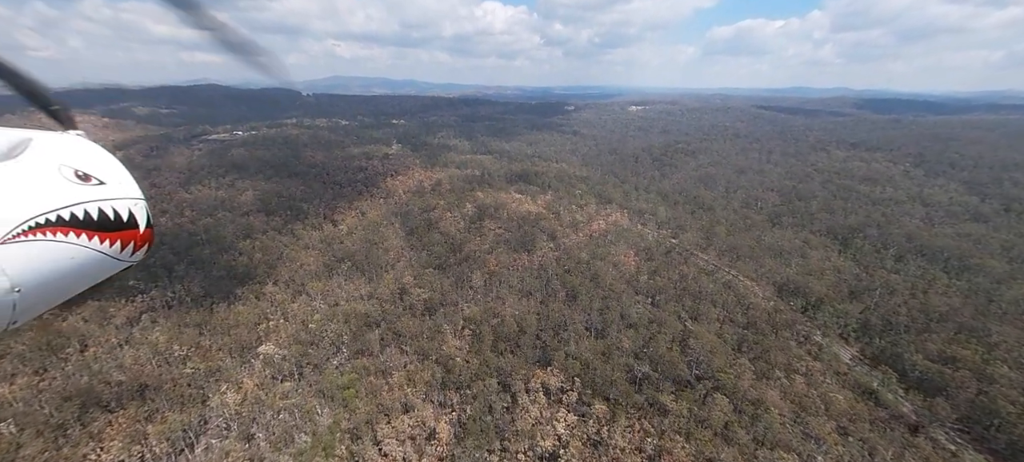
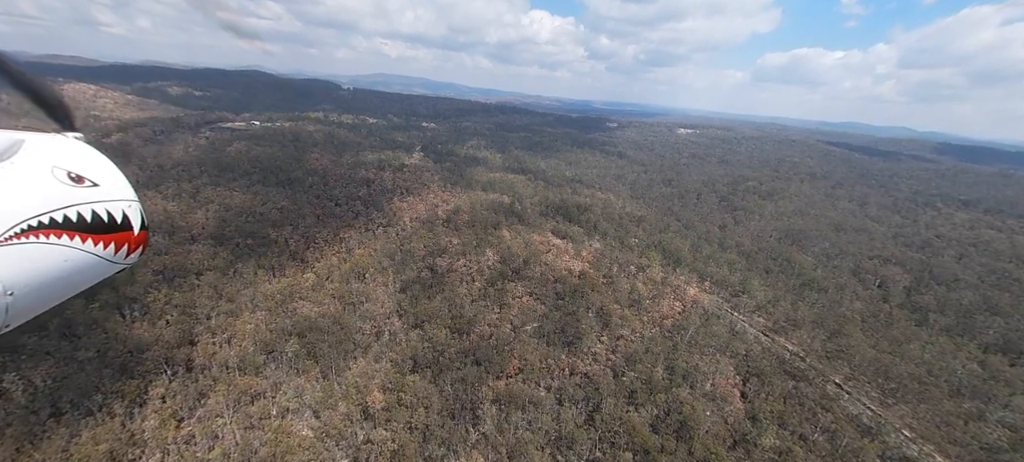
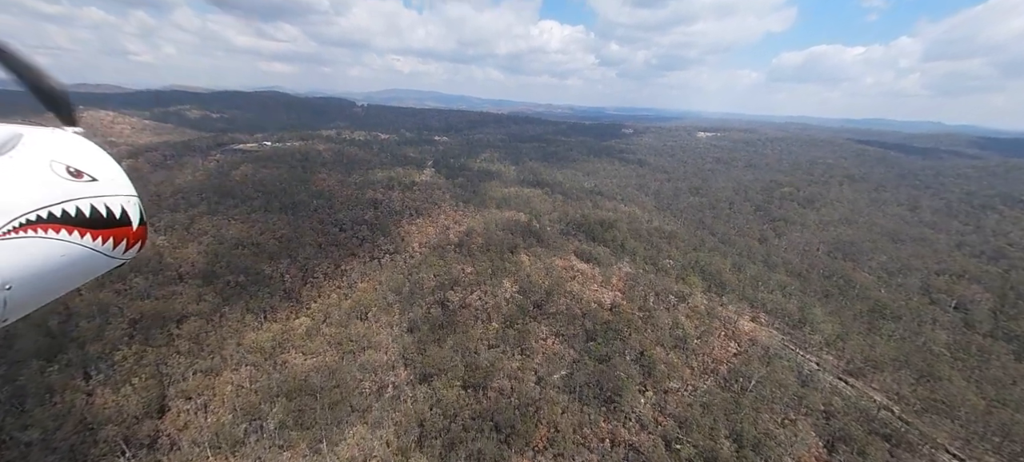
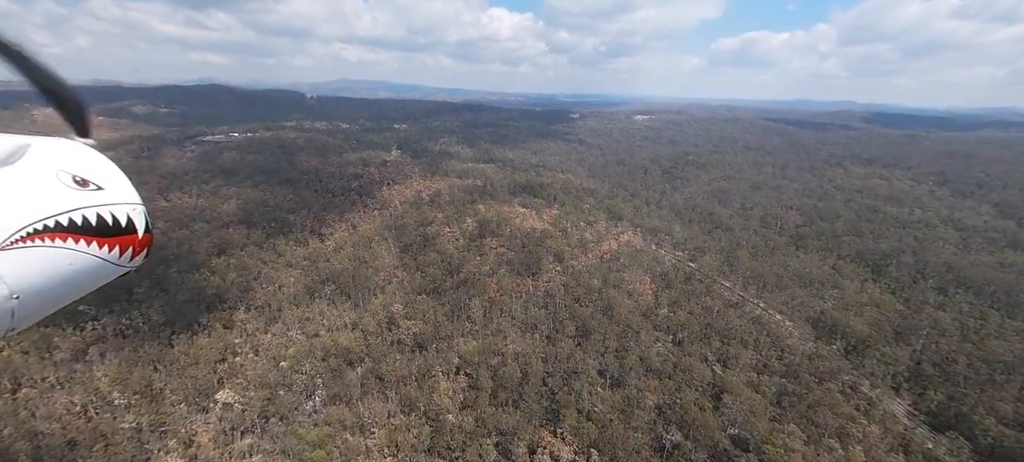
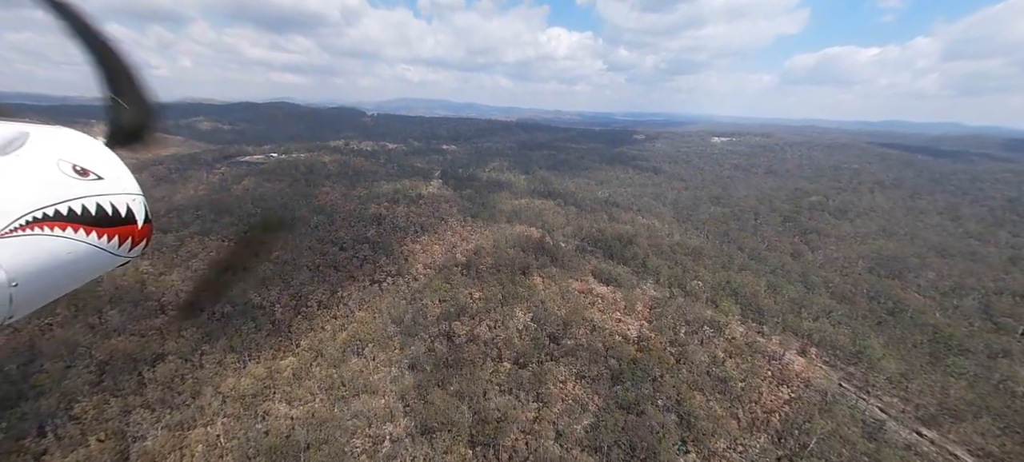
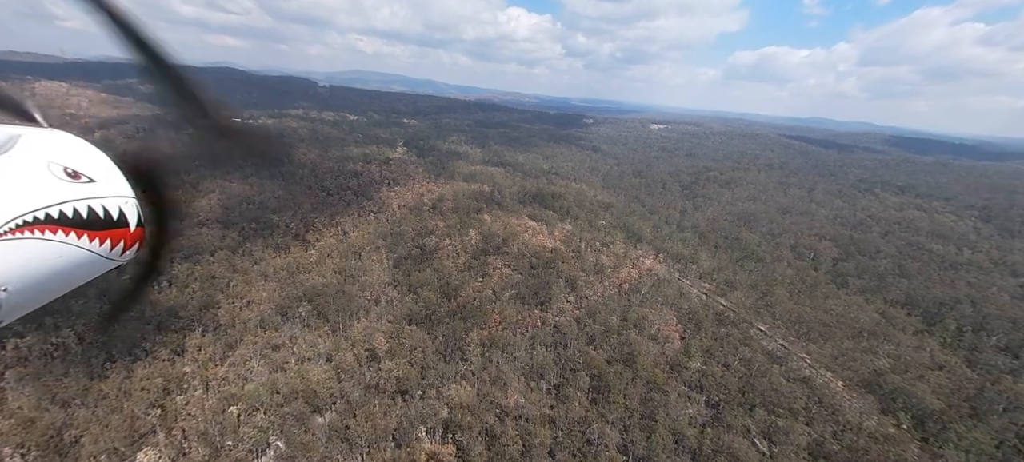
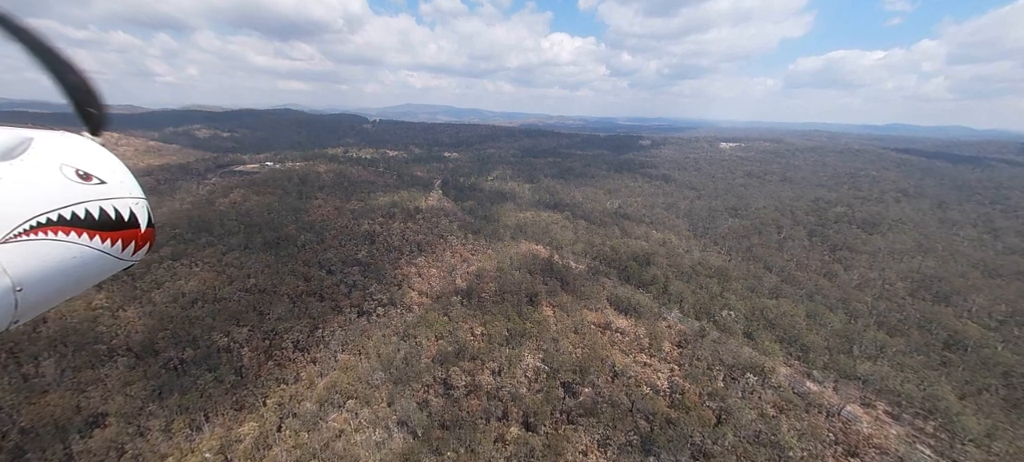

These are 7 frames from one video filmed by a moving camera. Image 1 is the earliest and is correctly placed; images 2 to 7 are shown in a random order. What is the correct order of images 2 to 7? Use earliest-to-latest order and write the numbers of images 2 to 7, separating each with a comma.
4, 6, 2, 3, 5, 7
